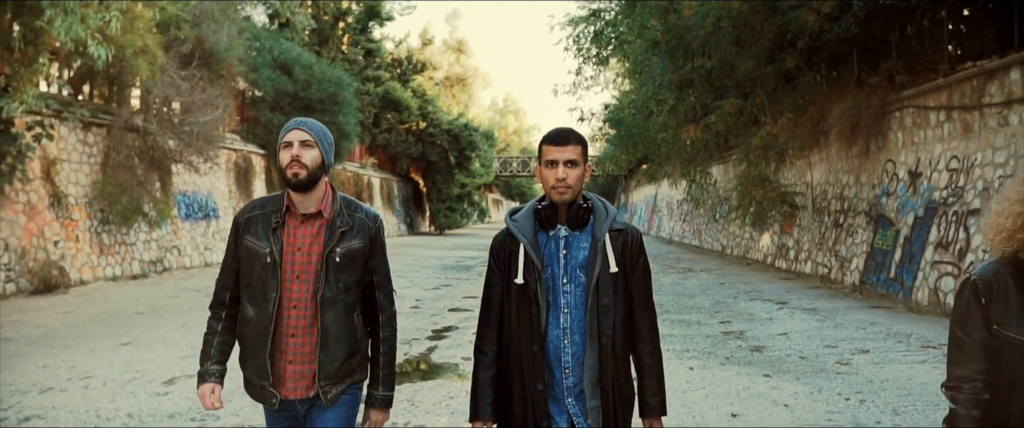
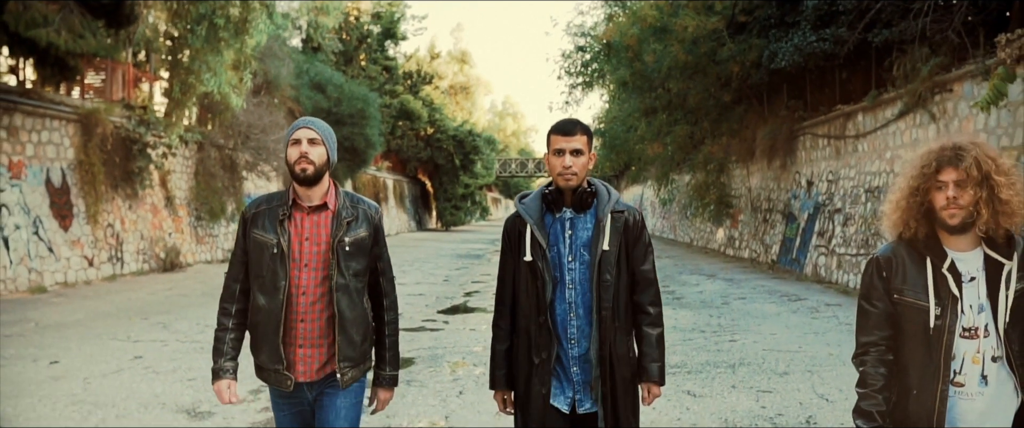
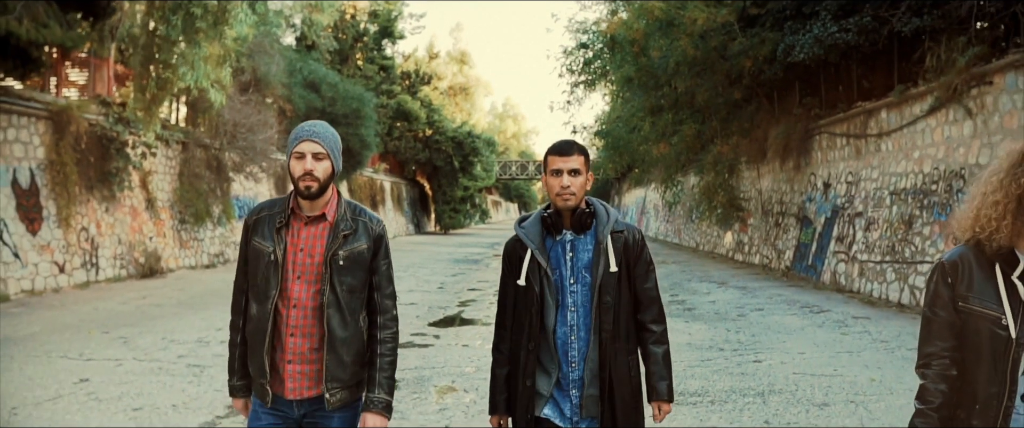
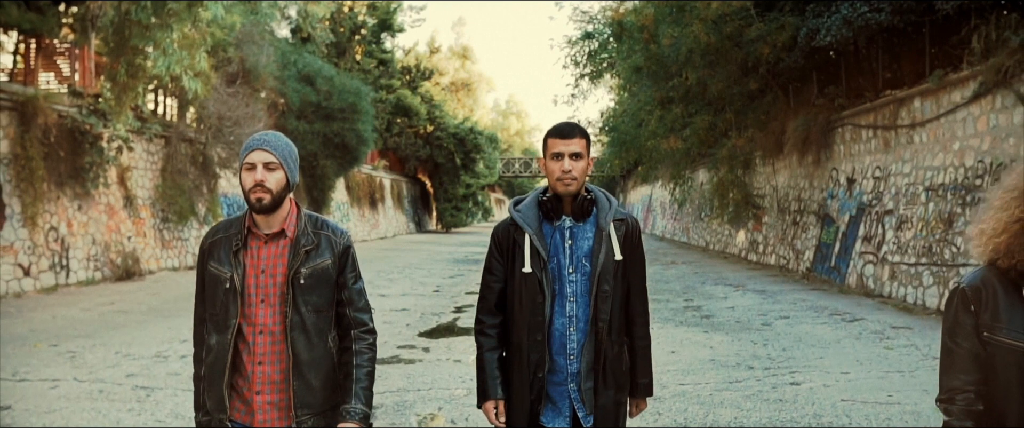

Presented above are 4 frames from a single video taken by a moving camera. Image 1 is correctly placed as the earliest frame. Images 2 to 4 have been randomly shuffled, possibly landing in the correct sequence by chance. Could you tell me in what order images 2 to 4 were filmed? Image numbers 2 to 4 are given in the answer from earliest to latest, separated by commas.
4, 3, 2
